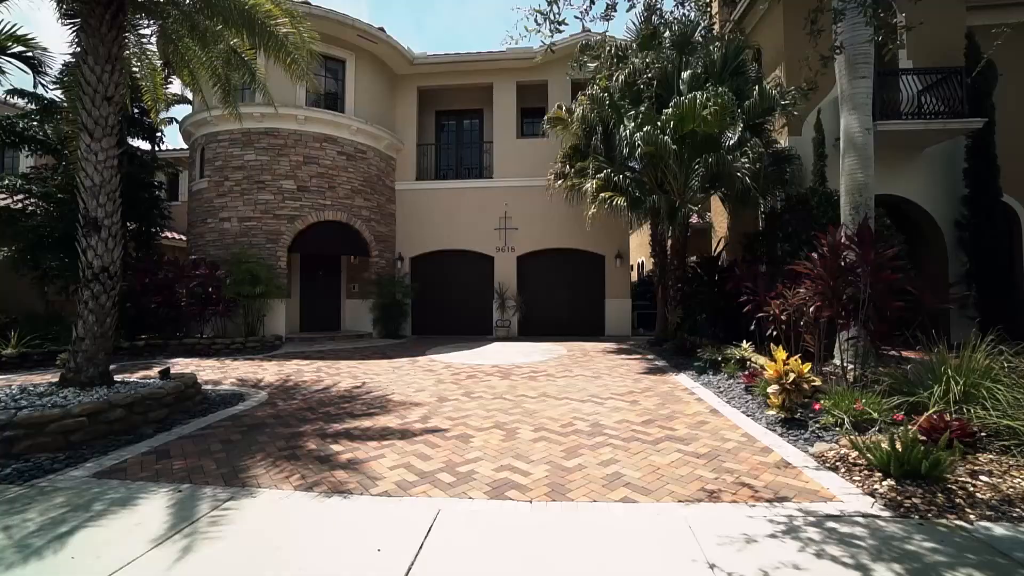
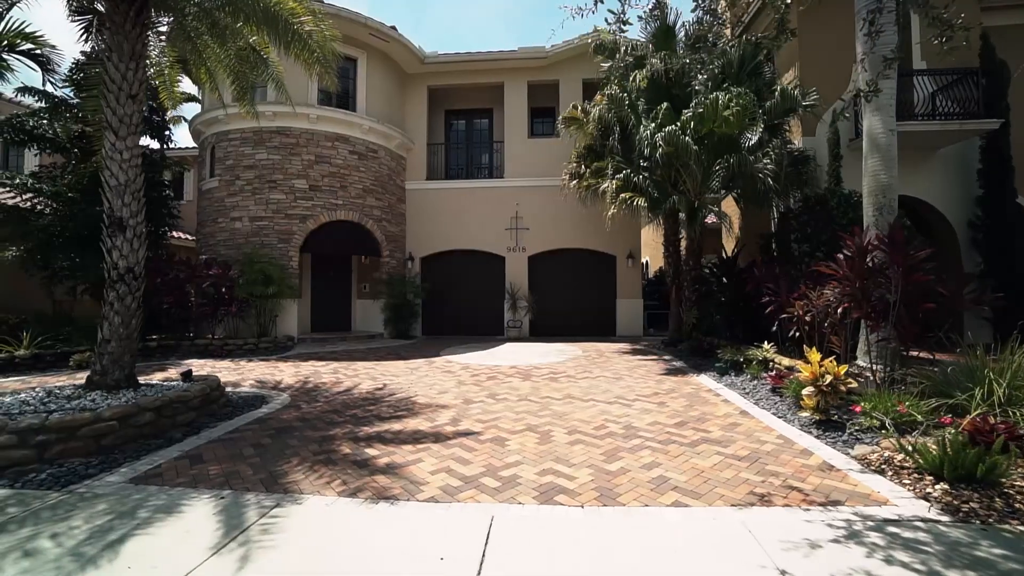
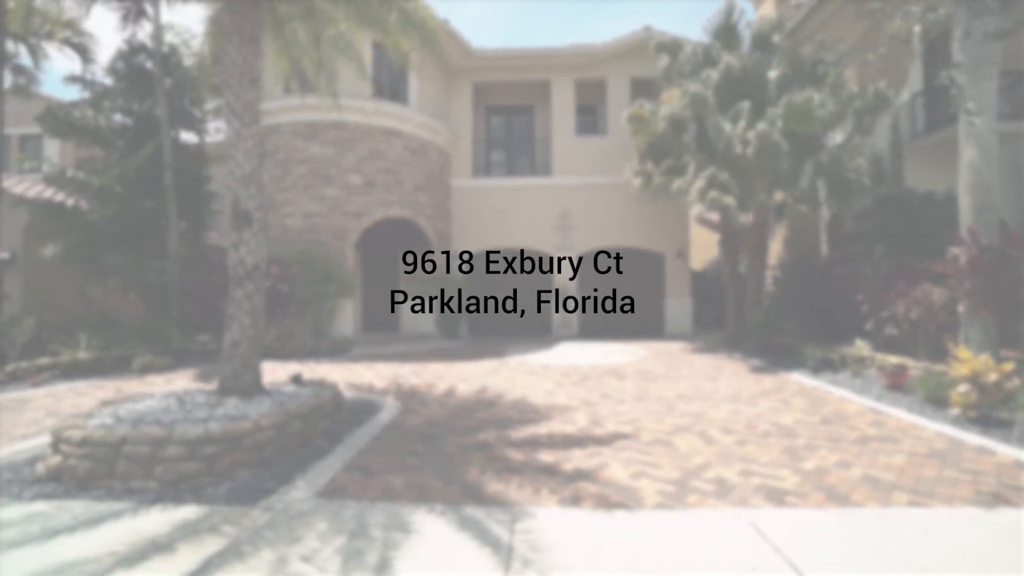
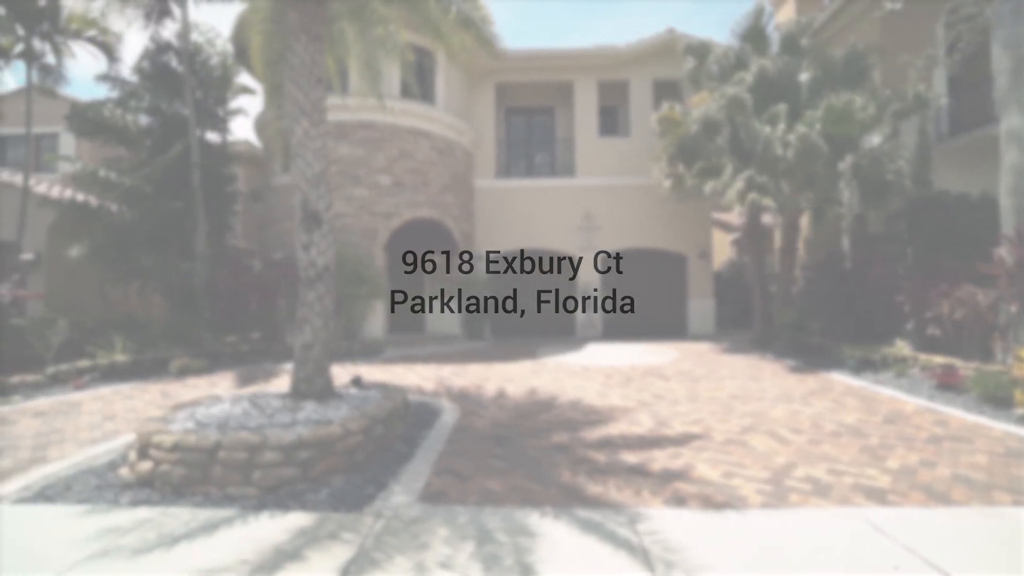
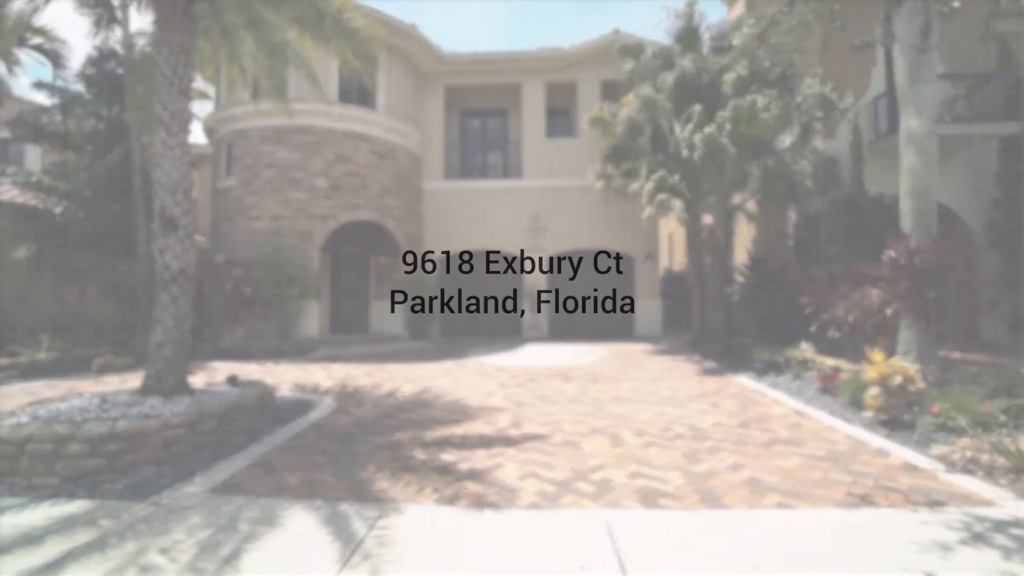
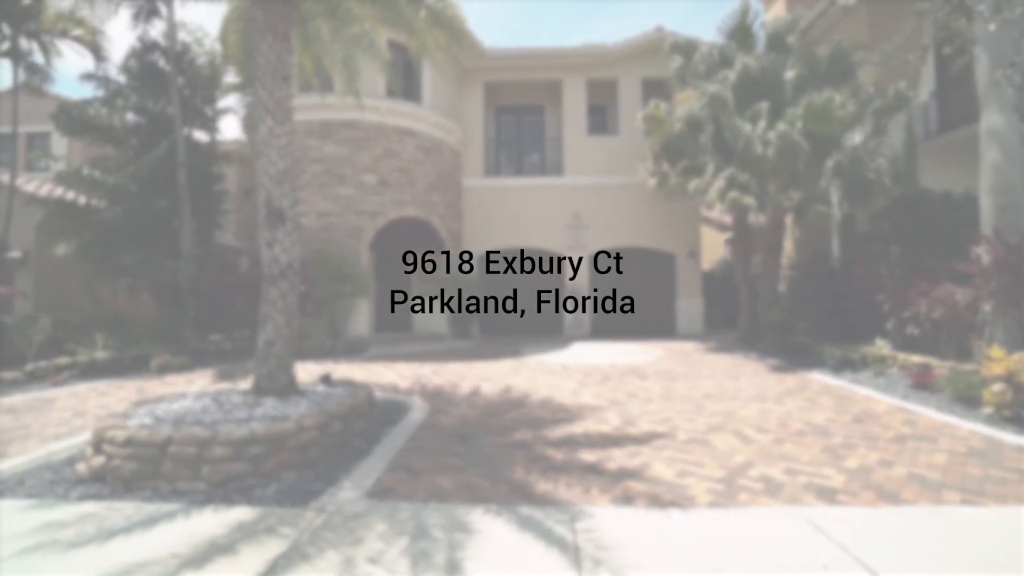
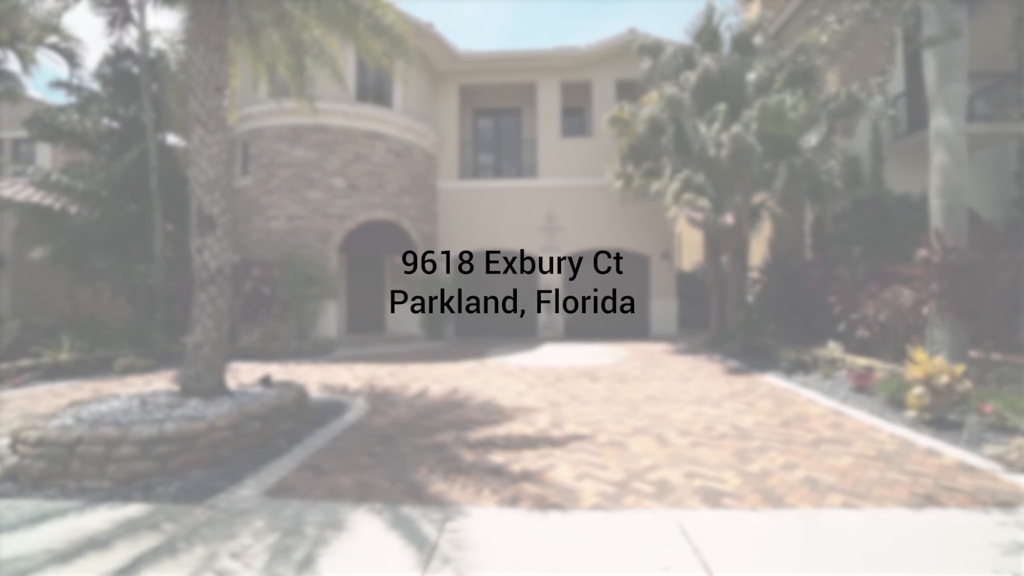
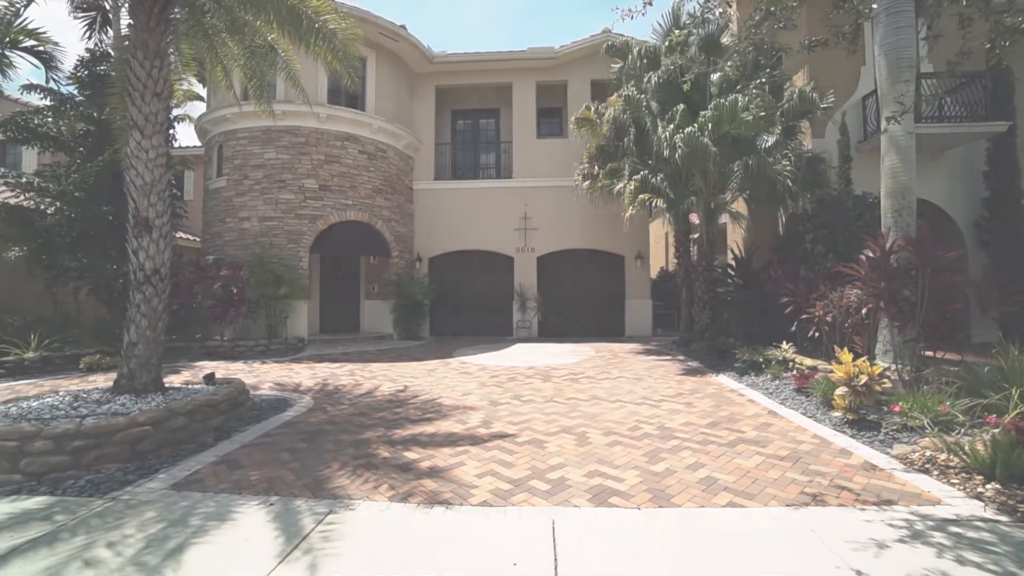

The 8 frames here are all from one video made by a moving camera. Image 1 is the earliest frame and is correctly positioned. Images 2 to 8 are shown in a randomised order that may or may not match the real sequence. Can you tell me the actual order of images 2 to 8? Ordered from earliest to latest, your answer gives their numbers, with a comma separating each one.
2, 8, 5, 7, 3, 6, 4
